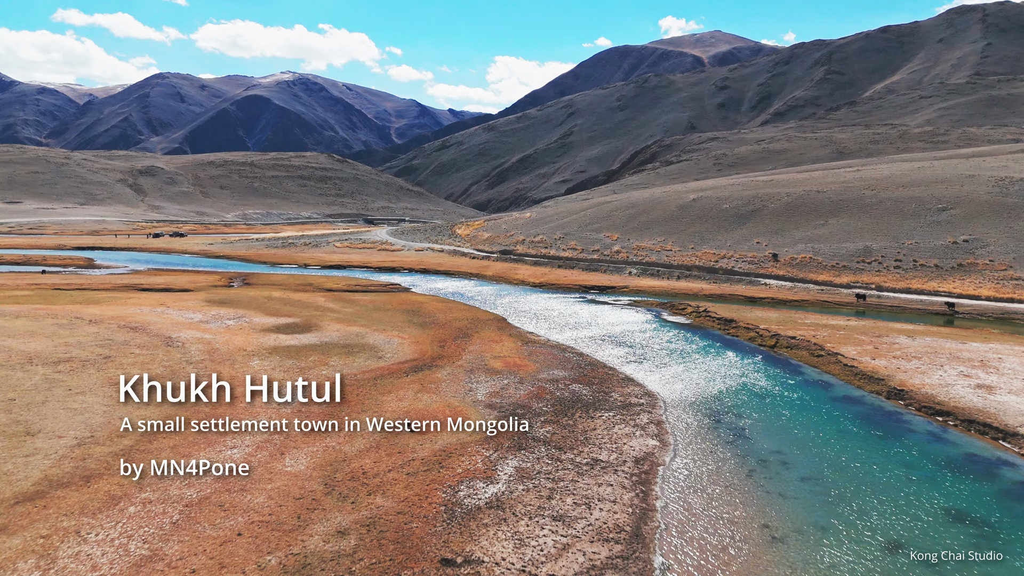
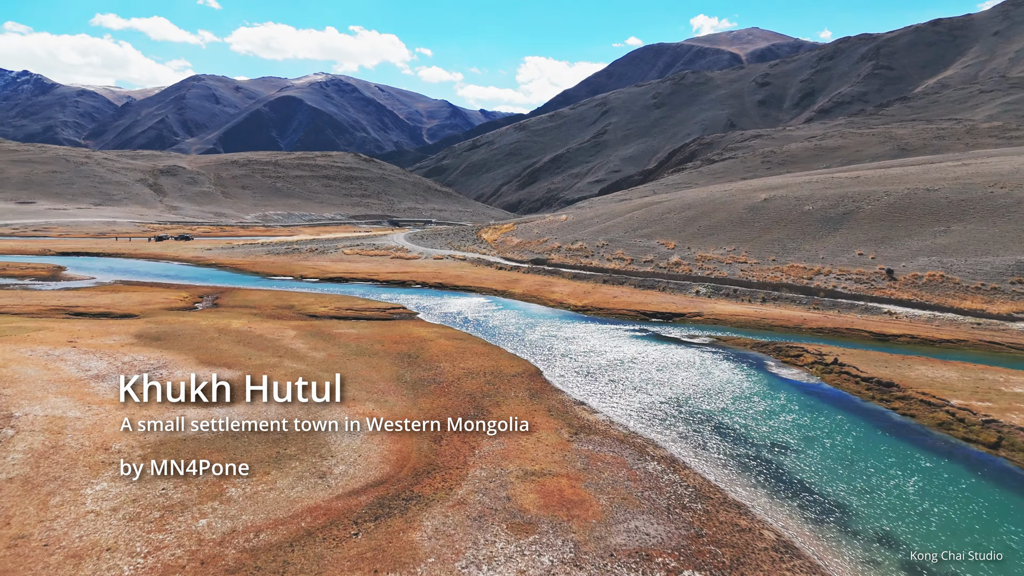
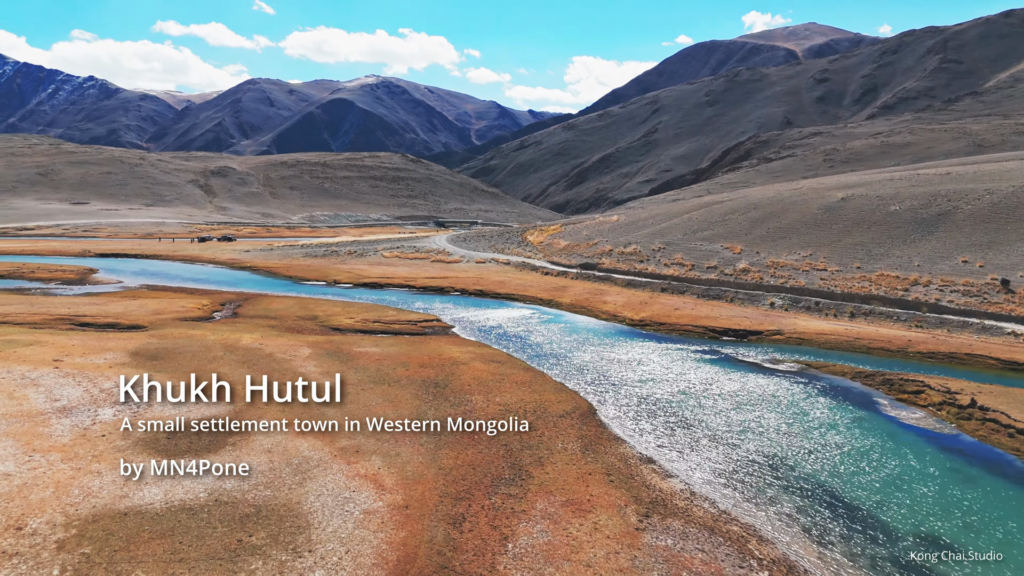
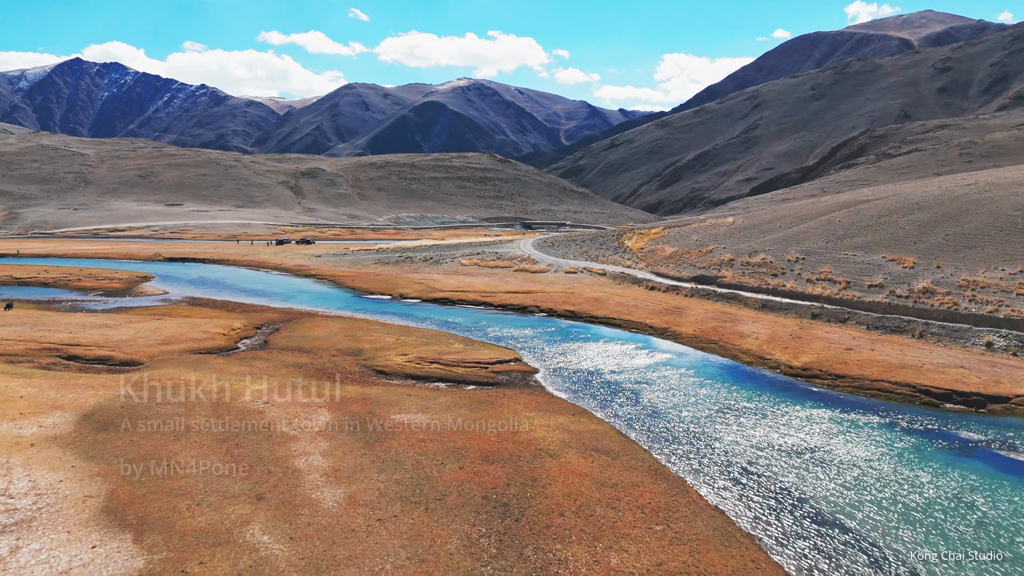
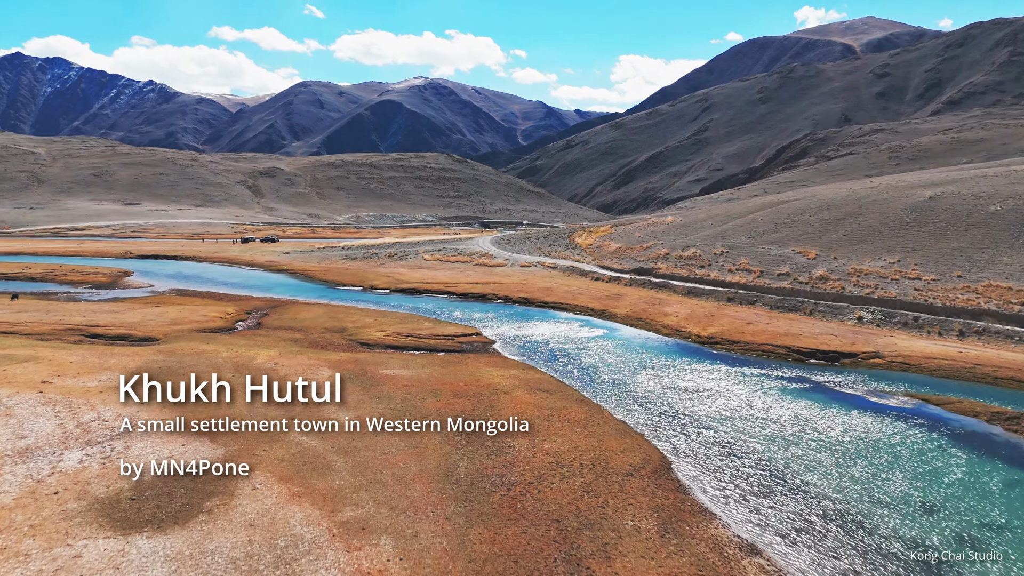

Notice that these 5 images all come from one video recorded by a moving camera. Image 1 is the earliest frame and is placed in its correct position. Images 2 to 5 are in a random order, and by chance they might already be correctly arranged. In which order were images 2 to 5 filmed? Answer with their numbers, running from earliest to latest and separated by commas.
2, 3, 5, 4
